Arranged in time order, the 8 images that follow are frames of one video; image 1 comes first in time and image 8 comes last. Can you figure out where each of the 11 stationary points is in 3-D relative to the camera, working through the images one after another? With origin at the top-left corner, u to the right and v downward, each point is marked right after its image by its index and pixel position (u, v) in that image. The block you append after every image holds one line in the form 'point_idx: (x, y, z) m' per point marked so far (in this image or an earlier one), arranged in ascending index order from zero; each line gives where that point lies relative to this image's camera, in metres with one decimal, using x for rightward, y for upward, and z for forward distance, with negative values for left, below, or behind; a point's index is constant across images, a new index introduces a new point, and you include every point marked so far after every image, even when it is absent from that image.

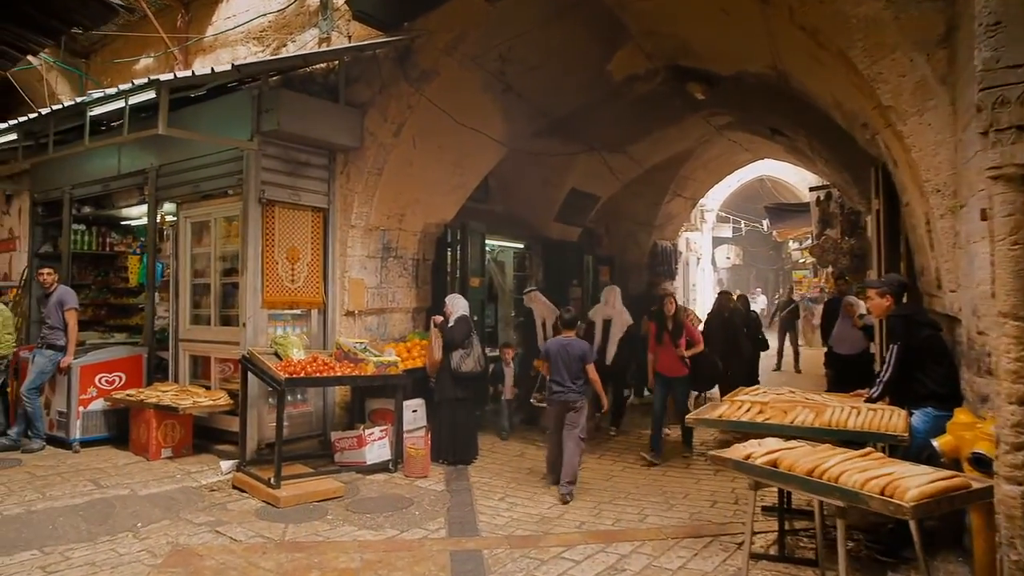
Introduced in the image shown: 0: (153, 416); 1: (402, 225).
0: (-2.8, -1.0, +6.0) m
1: (-1.0, +0.6, +7.3) m
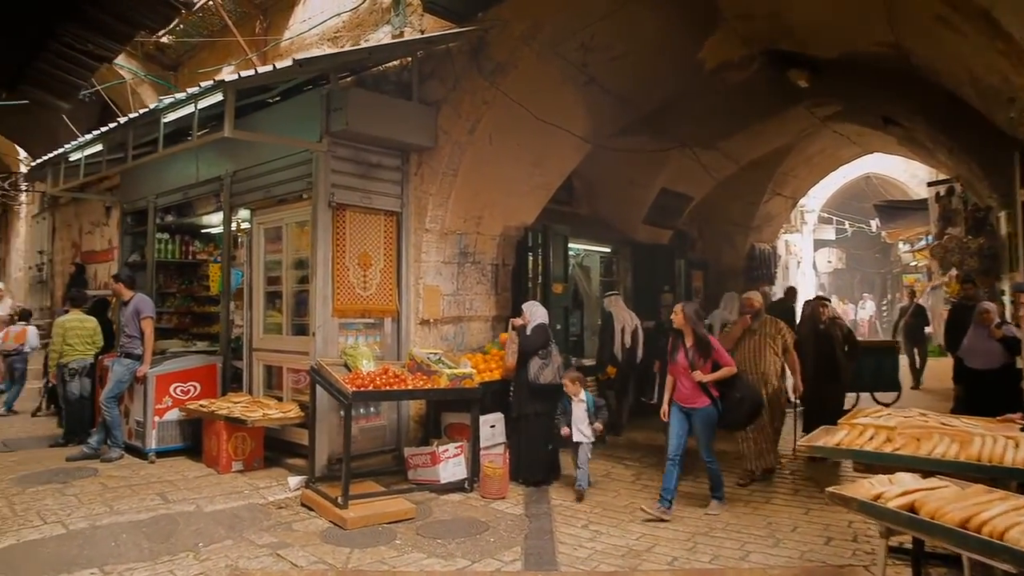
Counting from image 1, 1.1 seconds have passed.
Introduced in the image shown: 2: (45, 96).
0: (-2.2, -1.1, +5.8) m
1: (-0.3, +0.5, +6.9) m
2: (-4.2, +1.8, +6.8) m
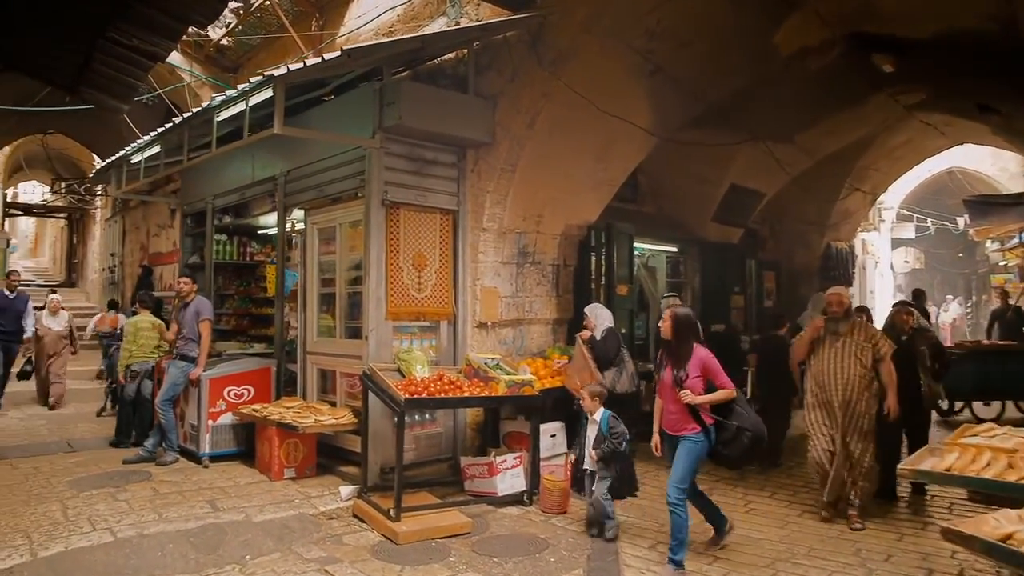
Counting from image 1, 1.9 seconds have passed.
0: (-1.8, -1.1, +5.7) m
1: (+0.2, +0.5, +6.6) m
2: (-3.7, +1.8, +6.8) m
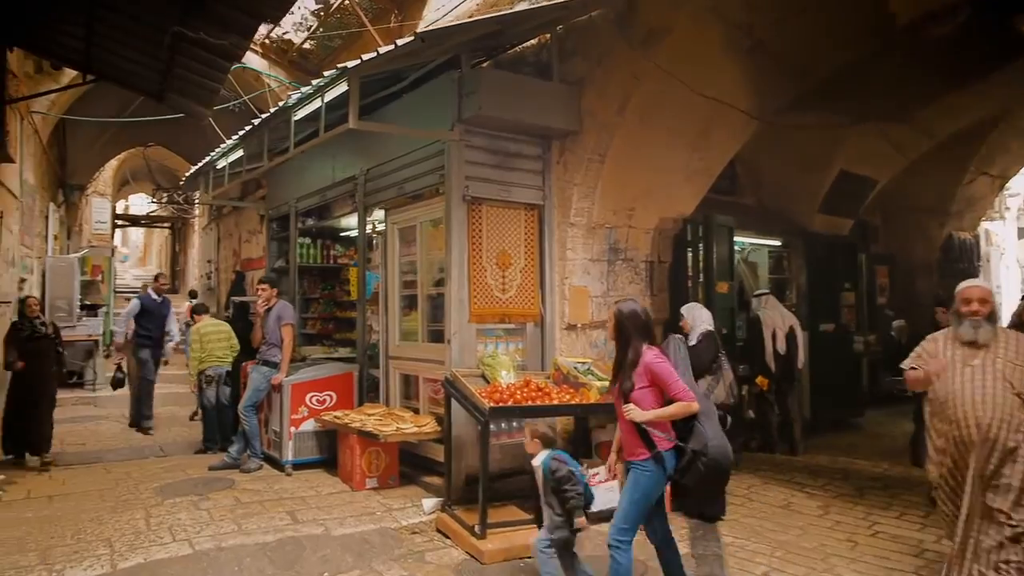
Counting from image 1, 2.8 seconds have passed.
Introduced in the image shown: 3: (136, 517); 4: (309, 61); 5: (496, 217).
0: (-1.1, -1.1, +5.4) m
1: (+1.0, +0.5, +6.1) m
2: (-2.9, +1.7, +6.8) m
3: (-2.4, -1.5, +4.8) m
4: (-2.6, +2.9, +9.6) m
5: (-0.1, +0.5, +5.6) m
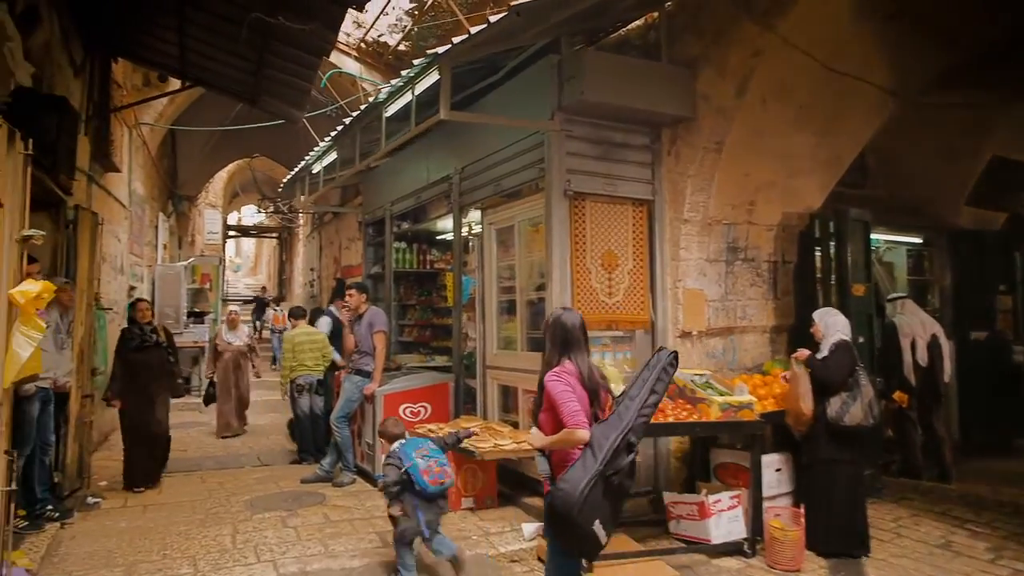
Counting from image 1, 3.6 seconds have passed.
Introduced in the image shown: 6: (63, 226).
0: (-0.4, -1.1, +5.1) m
1: (+1.7, +0.5, +5.5) m
2: (-2.0, +1.7, +6.7) m
3: (-1.7, -1.5, +4.6) m
4: (-1.3, +2.8, +9.4) m
5: (+0.6, +0.5, +5.1) m
6: (-3.1, +0.4, +5.3) m
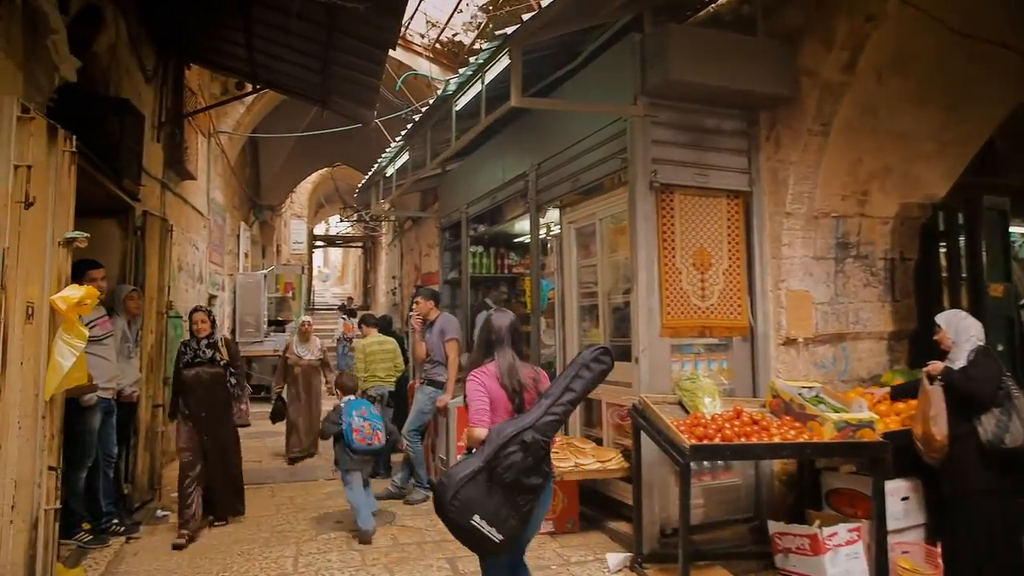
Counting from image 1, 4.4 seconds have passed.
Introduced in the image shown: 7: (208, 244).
0: (+0.1, -1.2, +4.6) m
1: (+2.3, +0.5, +4.9) m
2: (-1.4, +1.6, +6.5) m
3: (-1.3, -1.5, +4.3) m
4: (-0.4, +2.7, +9.1) m
5: (+1.1, +0.5, +4.6) m
6: (-2.6, +0.4, +5.2) m
7: (-3.4, +0.5, +8.5) m
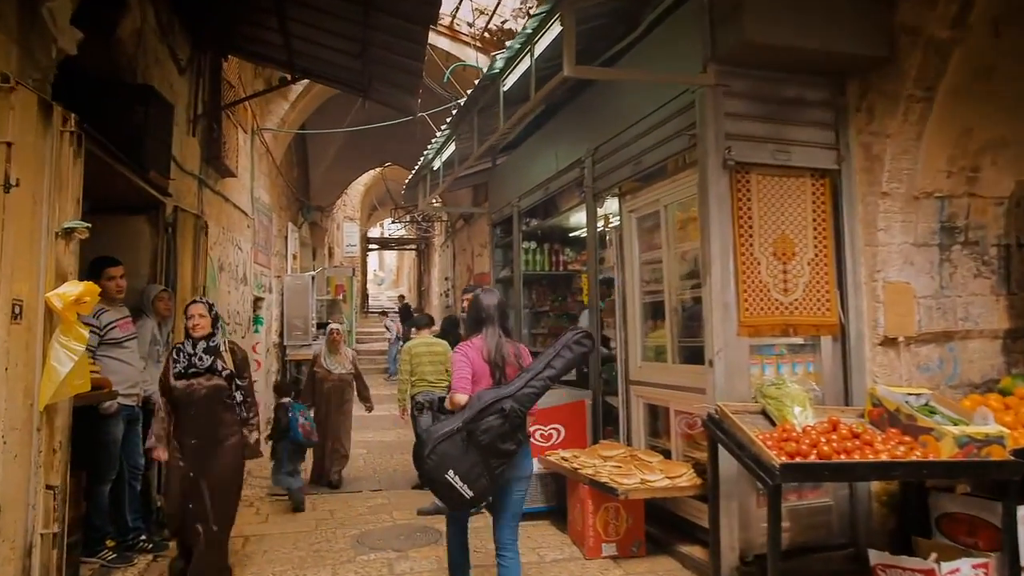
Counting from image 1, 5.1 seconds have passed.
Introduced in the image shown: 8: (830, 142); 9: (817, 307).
0: (+0.4, -1.1, +4.1) m
1: (+2.6, +0.6, +4.2) m
2: (-0.9, +1.6, +6.1) m
3: (-1.0, -1.5, +3.9) m
4: (+0.2, +2.7, +8.7) m
5: (+1.4, +0.5, +4.0) m
6: (-2.3, +0.4, +4.9) m
7: (-2.8, +0.5, +8.2) m
8: (+1.7, +0.8, +4.1) m
9: (+1.6, -0.1, +4.0) m
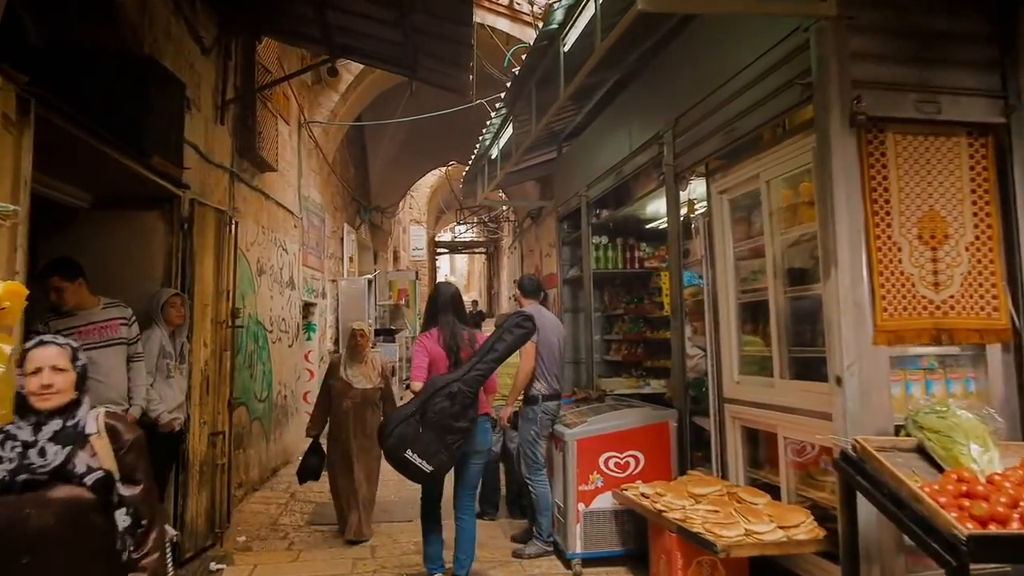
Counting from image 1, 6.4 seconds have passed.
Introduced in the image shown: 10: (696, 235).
0: (+0.7, -1.1, +3.3) m
1: (+2.8, +0.6, +3.1) m
2: (-0.5, +1.6, +5.3) m
3: (-0.7, -1.5, +3.2) m
4: (+0.9, +2.7, +7.8) m
5: (+1.6, +0.6, +3.1) m
6: (-1.9, +0.3, +4.3) m
7: (-2.1, +0.4, +7.7) m
8: (+2.0, +0.8, +3.1) m
9: (+1.9, -0.1, +3.0) m
10: (+1.1, +0.3, +4.5) m
